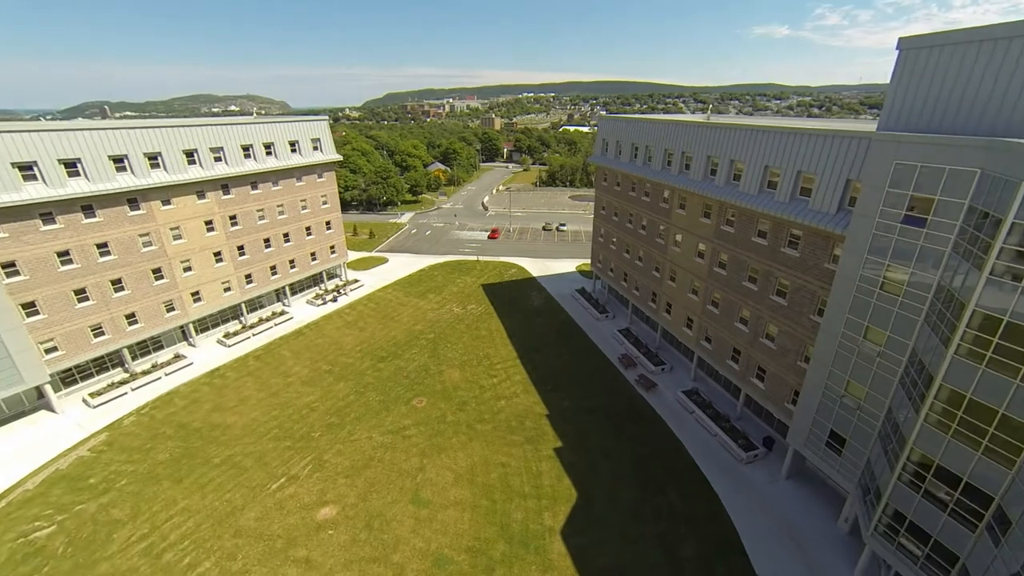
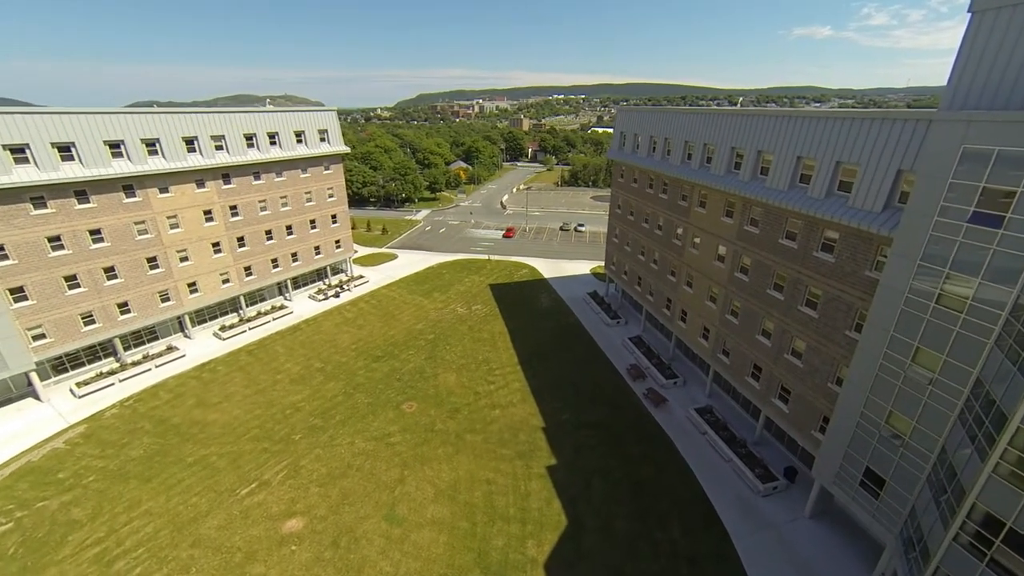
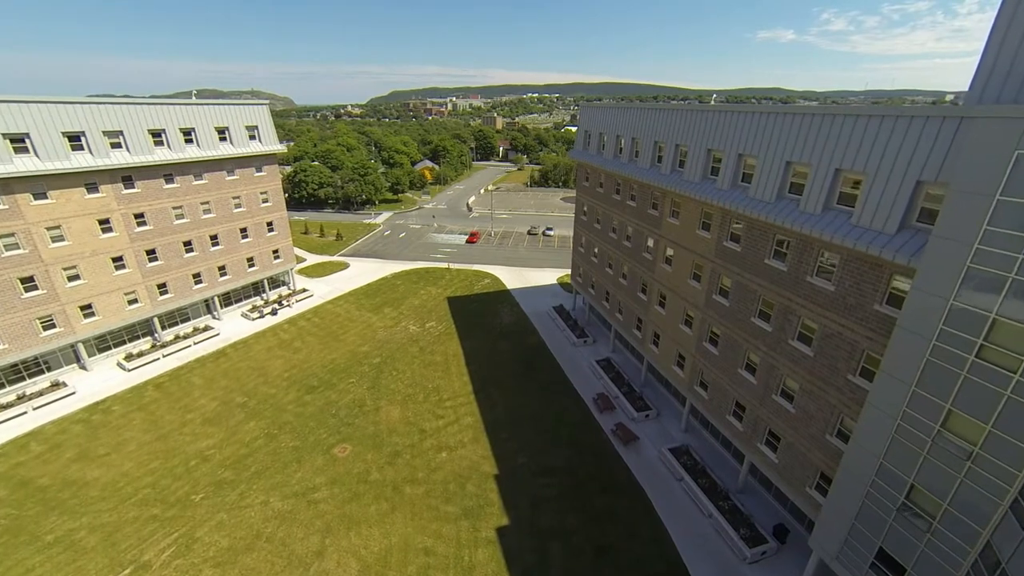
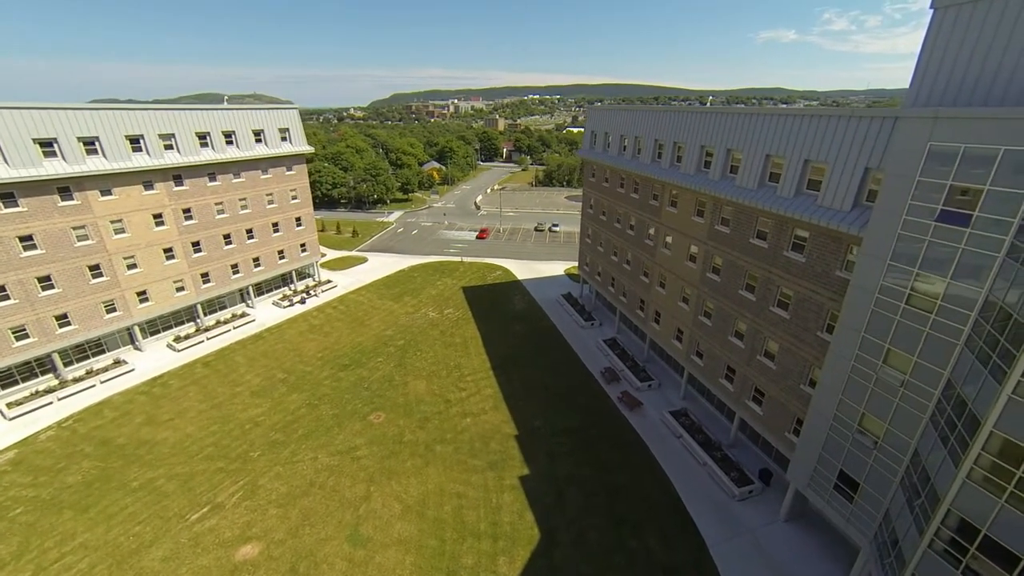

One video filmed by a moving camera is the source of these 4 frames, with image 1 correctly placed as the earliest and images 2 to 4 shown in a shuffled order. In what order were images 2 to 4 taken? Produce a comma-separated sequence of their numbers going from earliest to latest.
2, 4, 3
